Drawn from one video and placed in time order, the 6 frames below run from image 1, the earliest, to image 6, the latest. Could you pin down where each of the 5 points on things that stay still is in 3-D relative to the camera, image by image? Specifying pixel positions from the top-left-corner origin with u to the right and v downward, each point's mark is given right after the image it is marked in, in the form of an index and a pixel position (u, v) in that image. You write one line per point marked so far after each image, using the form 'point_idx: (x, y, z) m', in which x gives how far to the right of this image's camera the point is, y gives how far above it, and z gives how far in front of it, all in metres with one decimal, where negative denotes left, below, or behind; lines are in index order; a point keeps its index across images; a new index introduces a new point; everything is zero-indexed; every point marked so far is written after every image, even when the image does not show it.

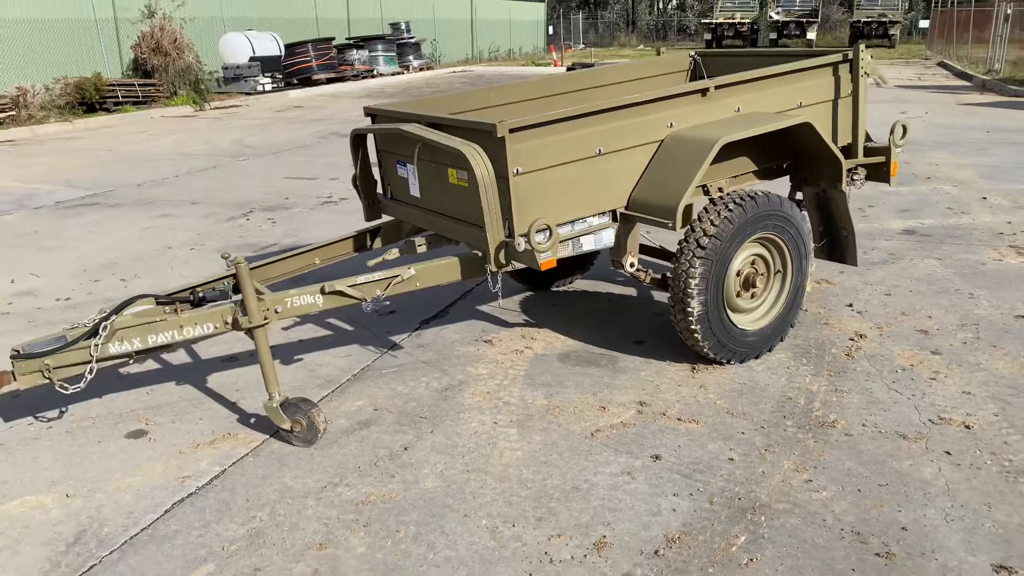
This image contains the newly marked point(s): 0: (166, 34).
0: (-7.4, +5.4, +18.2) m
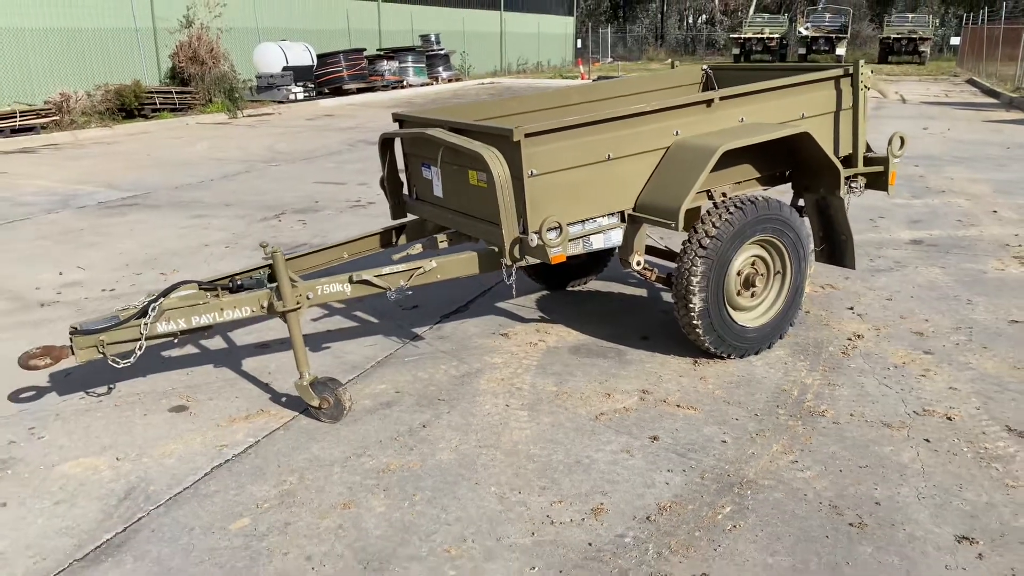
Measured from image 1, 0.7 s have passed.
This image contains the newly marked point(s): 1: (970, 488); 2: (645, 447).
0: (-6.8, +5.4, +18.7) m
1: (+1.6, -0.7, +3.0) m
2: (+0.5, -0.6, +3.3) m
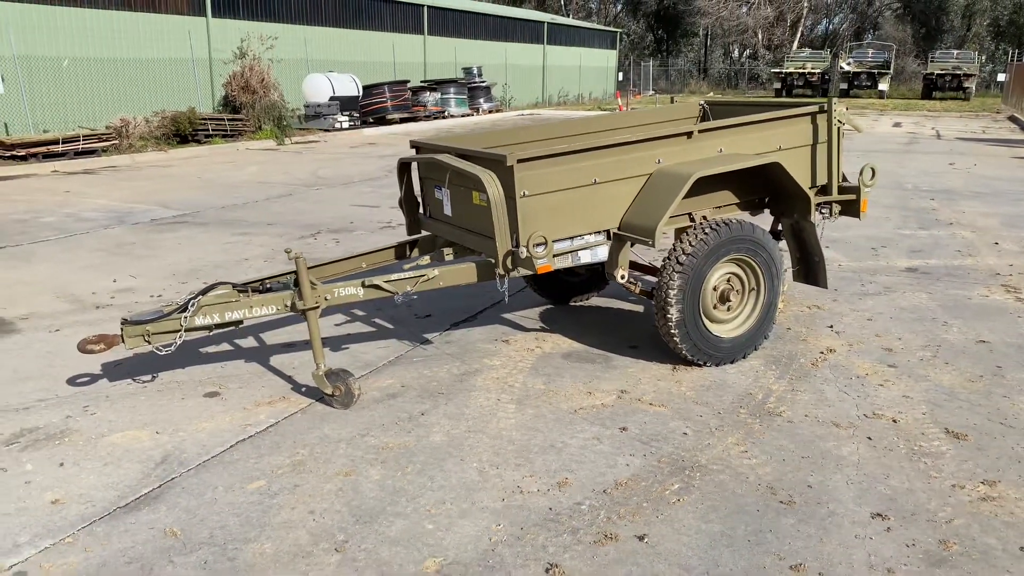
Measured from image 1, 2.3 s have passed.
0: (-5.9, +4.9, +19.7) m
1: (+1.5, -0.7, +3.4) m
2: (+0.5, -0.6, +3.8) m
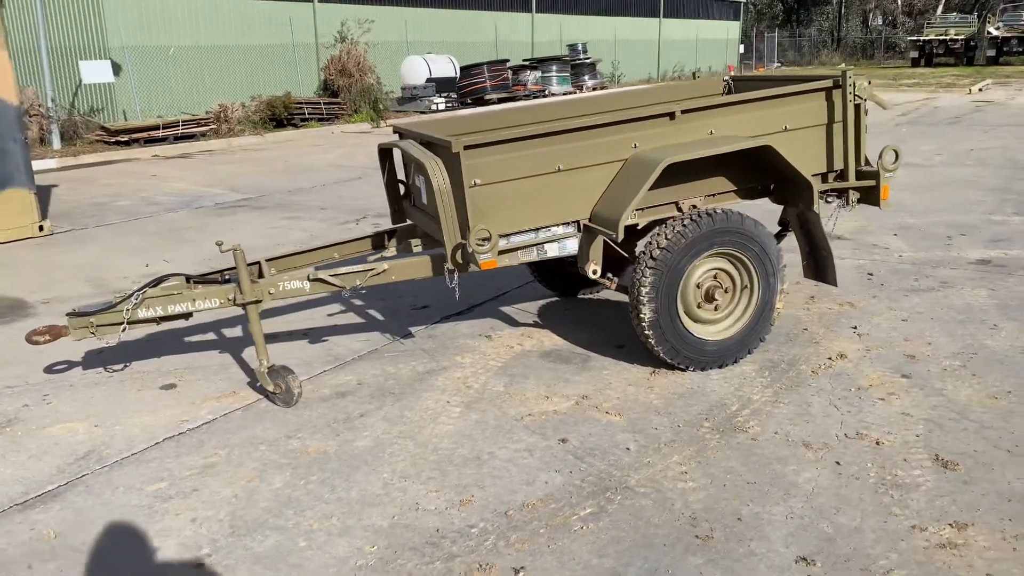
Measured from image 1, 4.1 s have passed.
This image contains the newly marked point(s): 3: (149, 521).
0: (-3.8, +5.4, +20.0) m
1: (+1.1, -0.8, +2.9) m
2: (+0.2, -0.6, +3.5) m
3: (-1.3, -0.8, +3.0) m
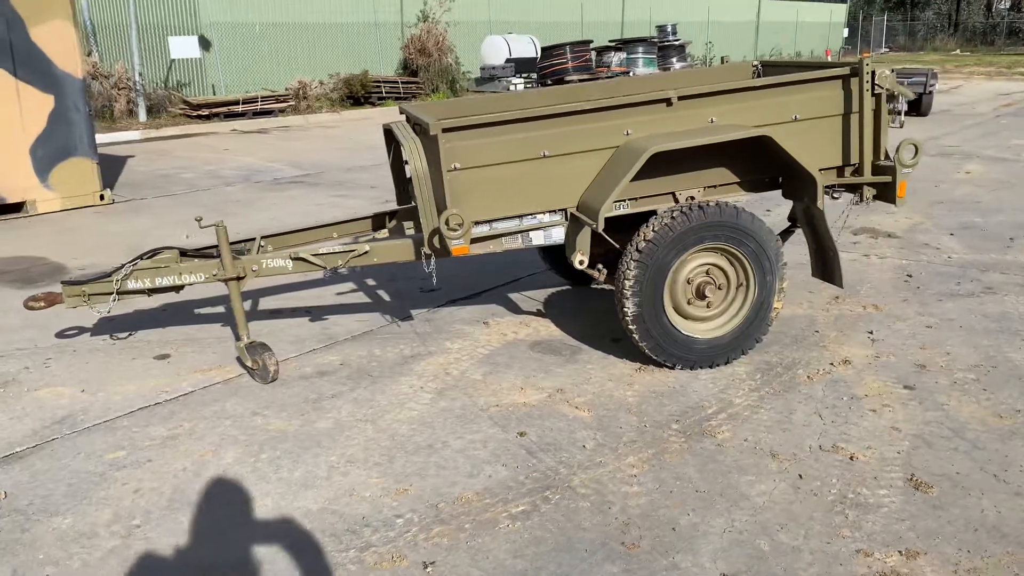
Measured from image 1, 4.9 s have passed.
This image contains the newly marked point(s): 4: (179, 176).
0: (-1.9, +5.9, +20.1) m
1: (+0.9, -0.8, +2.7) m
2: (0.0, -0.6, +3.4) m
3: (-1.5, -0.7, +3.1) m
4: (-4.0, +1.4, +10.4) m
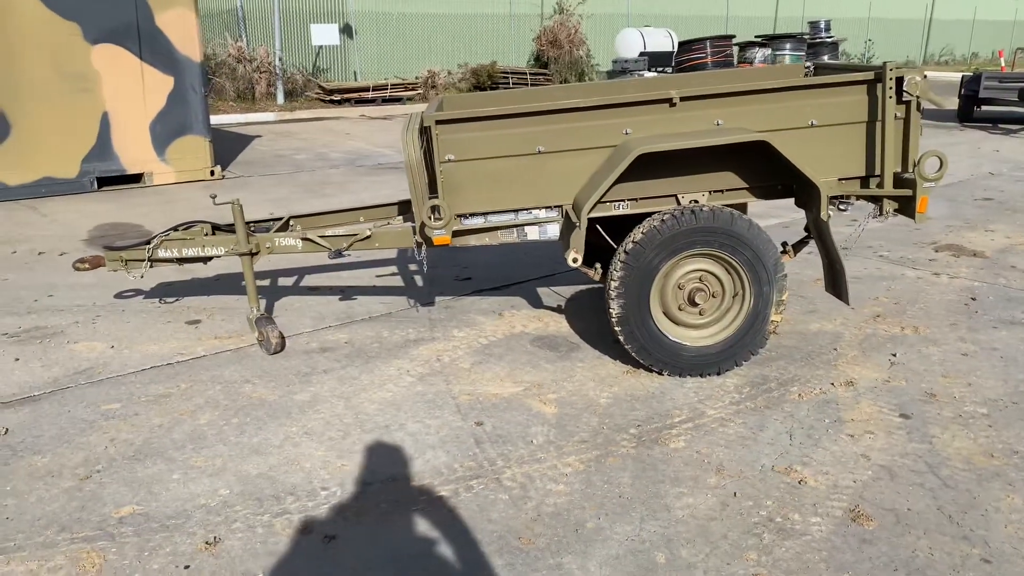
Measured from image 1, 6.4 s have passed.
0: (+1.3, +6.1, +20.2) m
1: (+0.6, -0.8, +2.7) m
2: (-0.2, -0.6, +3.5) m
3: (-1.7, -0.6, +3.4) m
4: (-2.8, +1.7, +11.0) m
